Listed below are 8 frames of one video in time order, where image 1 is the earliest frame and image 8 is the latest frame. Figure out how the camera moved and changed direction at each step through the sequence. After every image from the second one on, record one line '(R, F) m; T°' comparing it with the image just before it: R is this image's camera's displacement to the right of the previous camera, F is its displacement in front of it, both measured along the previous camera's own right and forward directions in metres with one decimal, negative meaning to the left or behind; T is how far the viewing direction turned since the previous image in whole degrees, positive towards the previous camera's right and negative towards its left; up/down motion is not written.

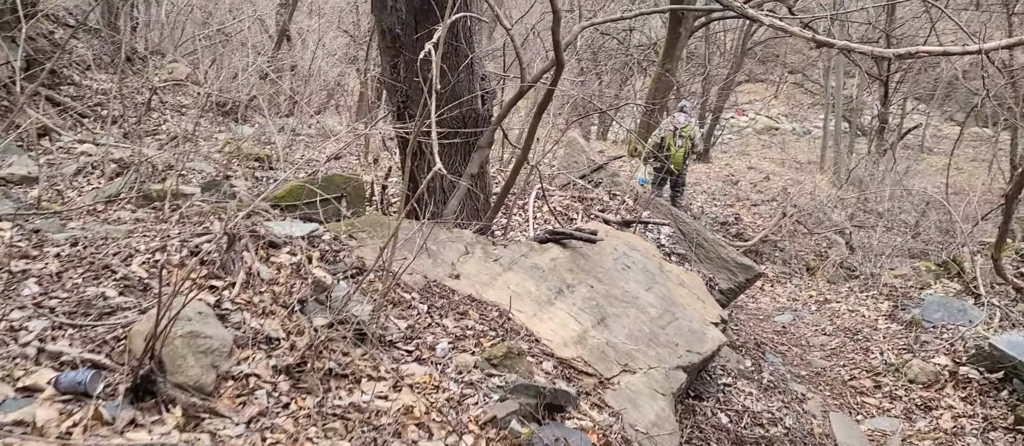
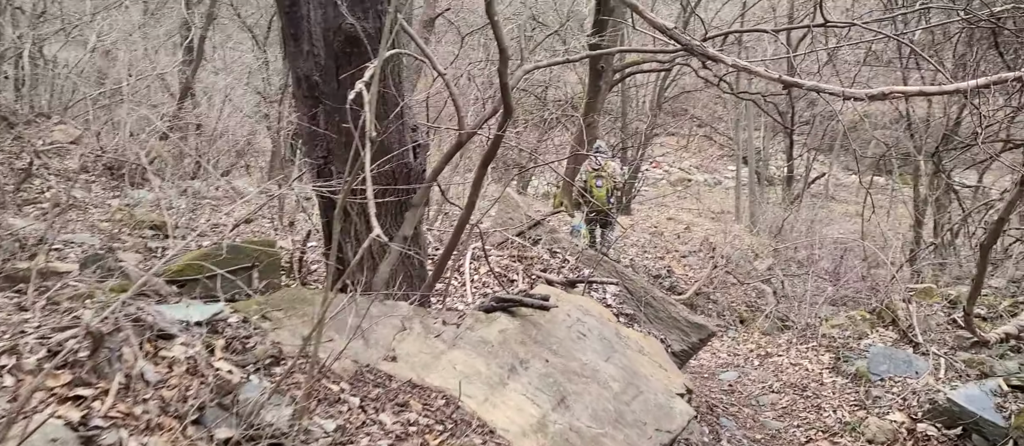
(-0.1, +0.4) m; +5°
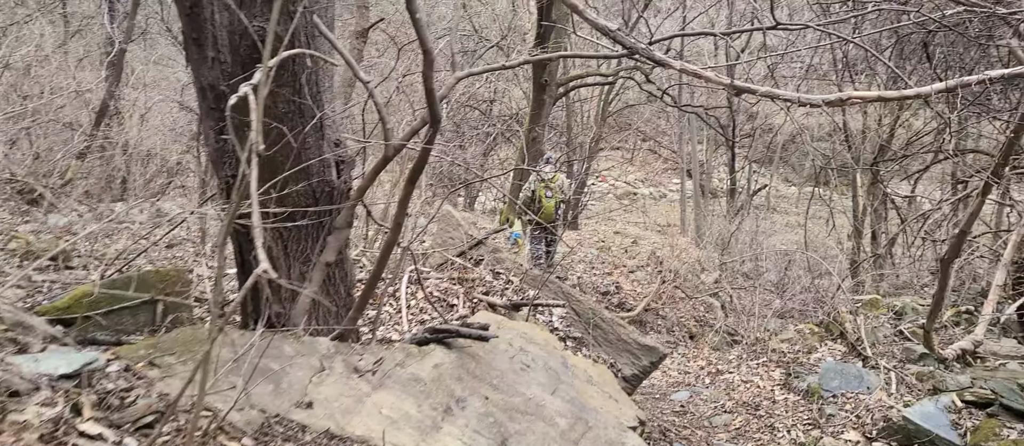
(0.0, +0.3) m; +3°
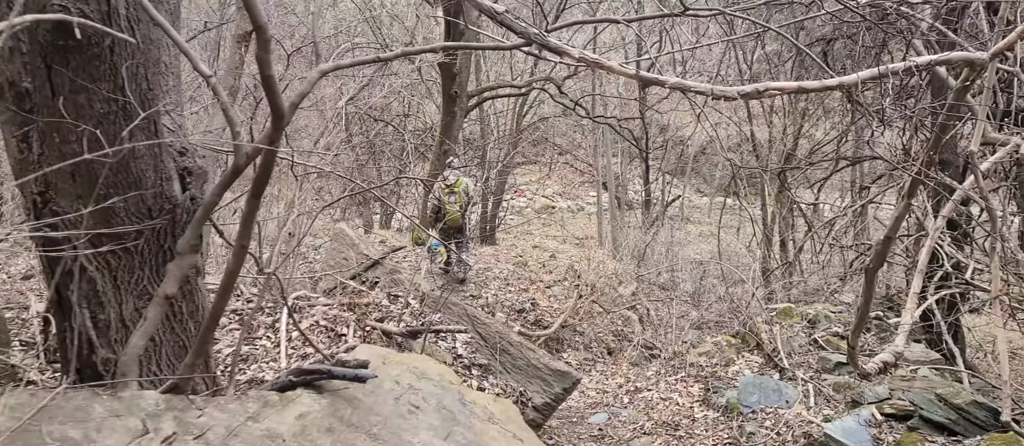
(+0.1, +0.4) m; +5°
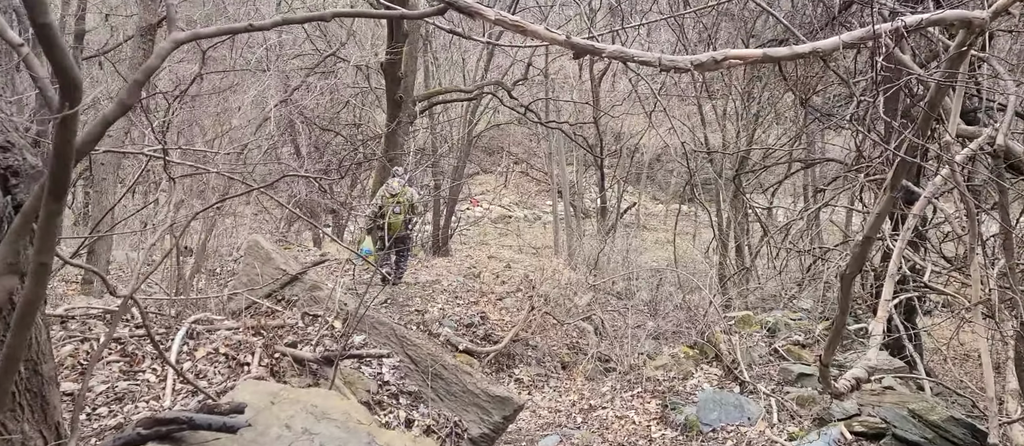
(+0.1, +0.4) m; +3°
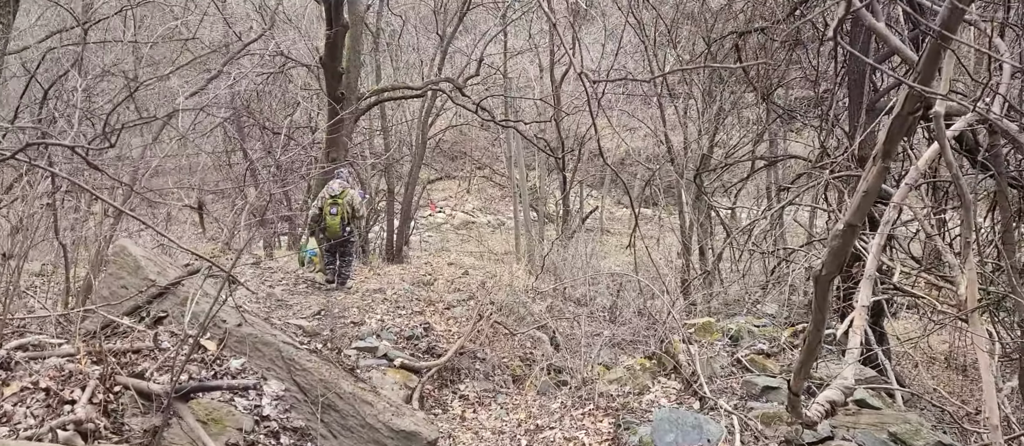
(+0.2, +0.6) m; +2°
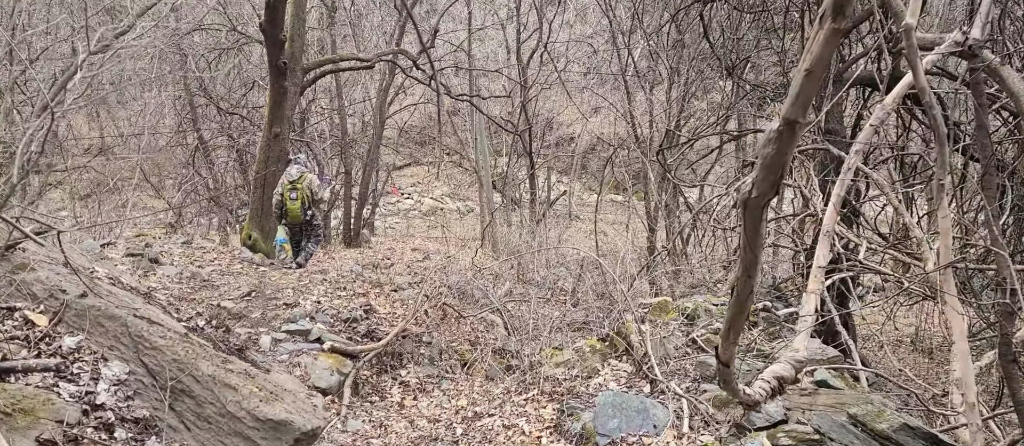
(+0.2, +0.5) m; +2°
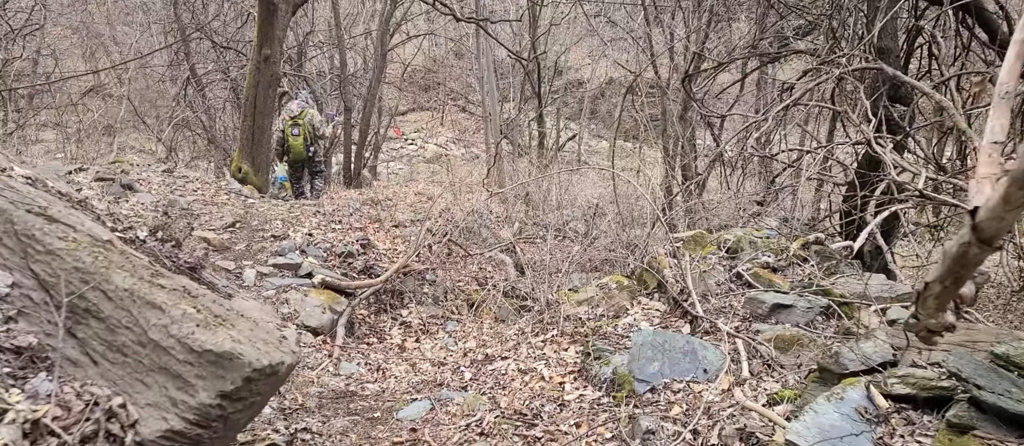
(-0.1, +0.8) m; 0°
